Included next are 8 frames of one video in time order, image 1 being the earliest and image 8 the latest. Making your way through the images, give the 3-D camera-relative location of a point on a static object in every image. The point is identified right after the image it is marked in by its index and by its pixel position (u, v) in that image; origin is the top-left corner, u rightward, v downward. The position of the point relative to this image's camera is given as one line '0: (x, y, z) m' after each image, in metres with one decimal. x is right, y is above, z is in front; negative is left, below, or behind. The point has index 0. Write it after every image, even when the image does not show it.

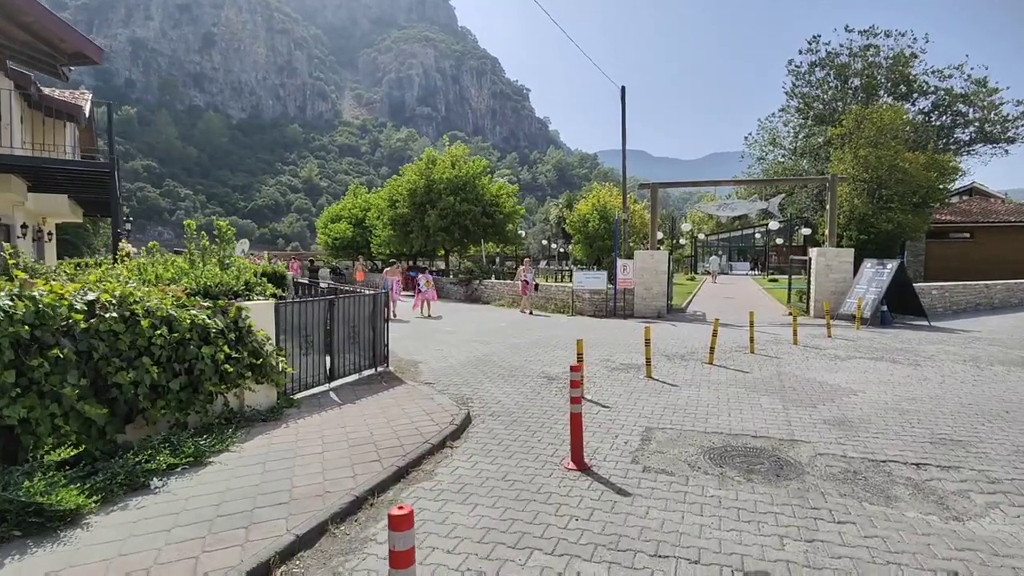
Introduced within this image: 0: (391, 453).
0: (-1.1, -1.5, +5.1) m
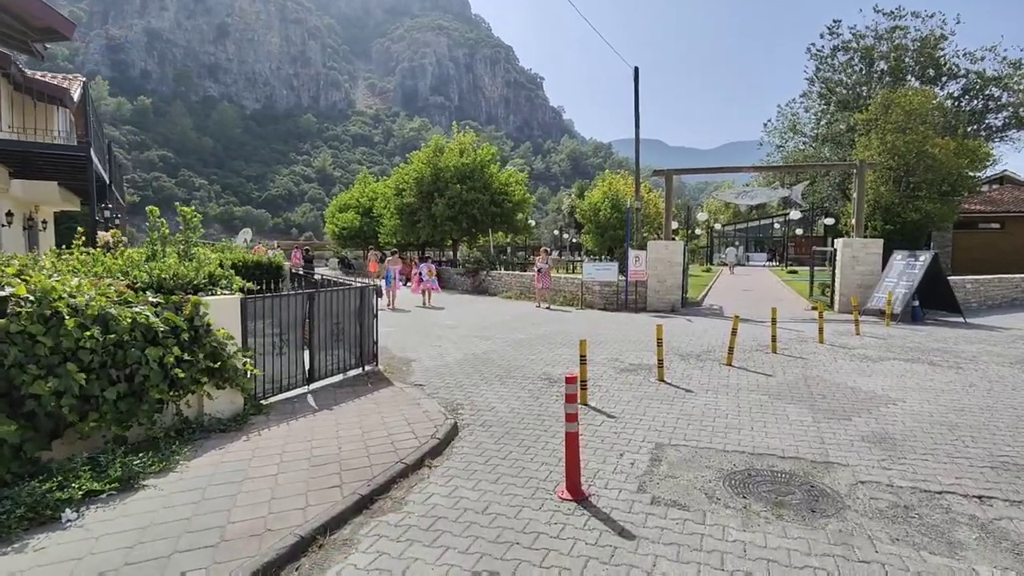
0: (-1.2, -1.5, +4.4) m
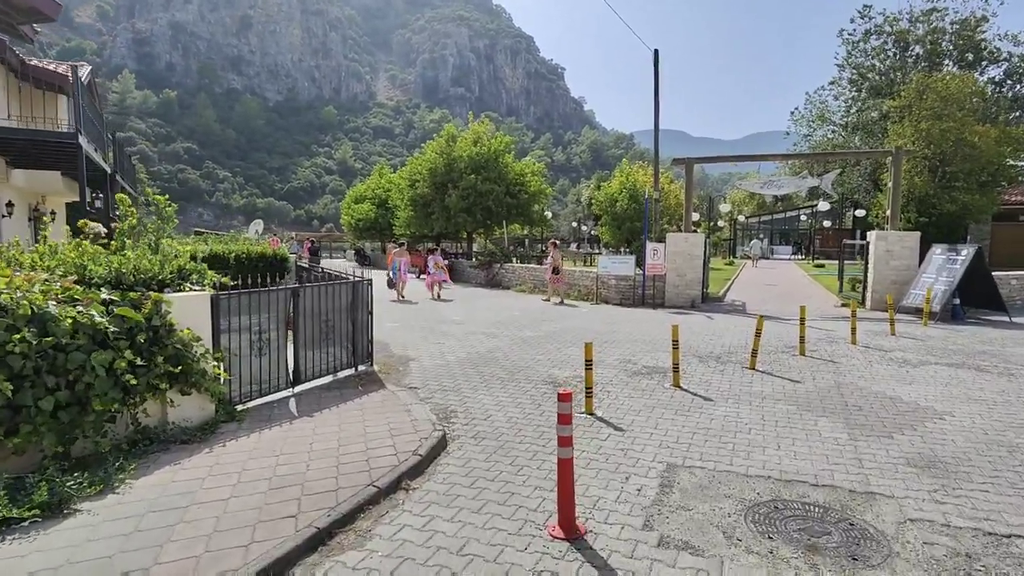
0: (-1.3, -1.5, +3.8) m
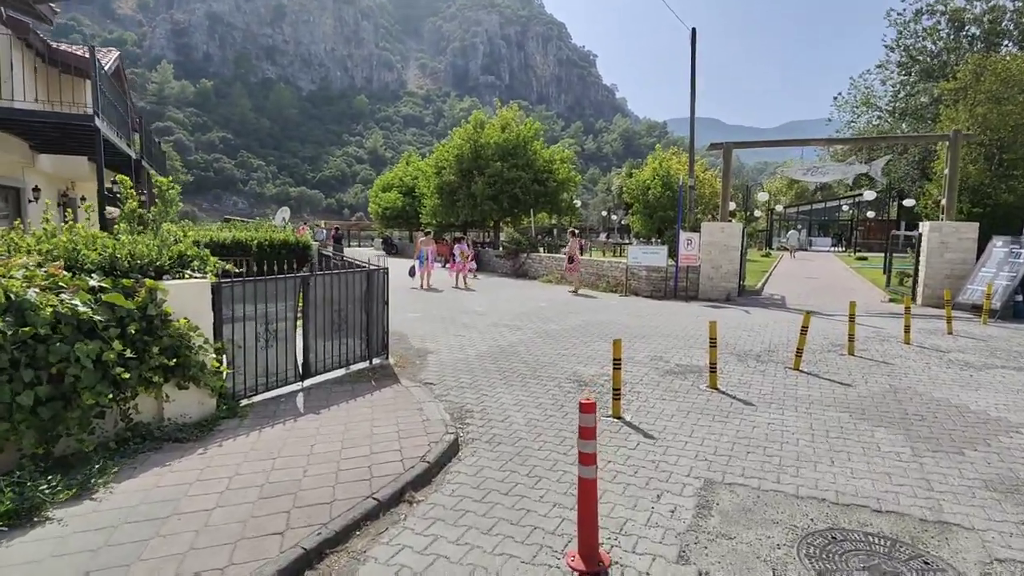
0: (-1.2, -1.4, +3.4) m
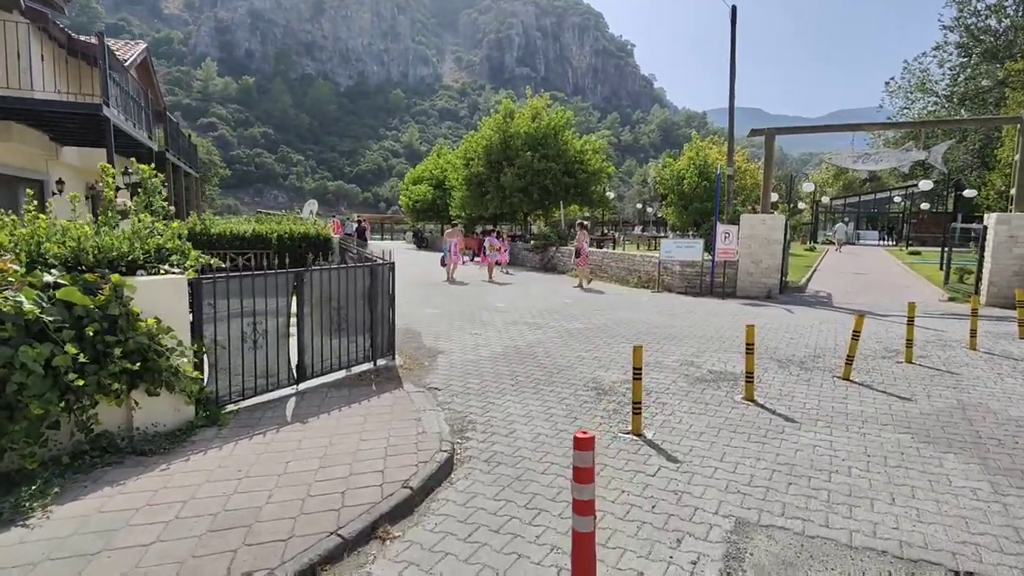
0: (-1.3, -1.4, +2.9) m
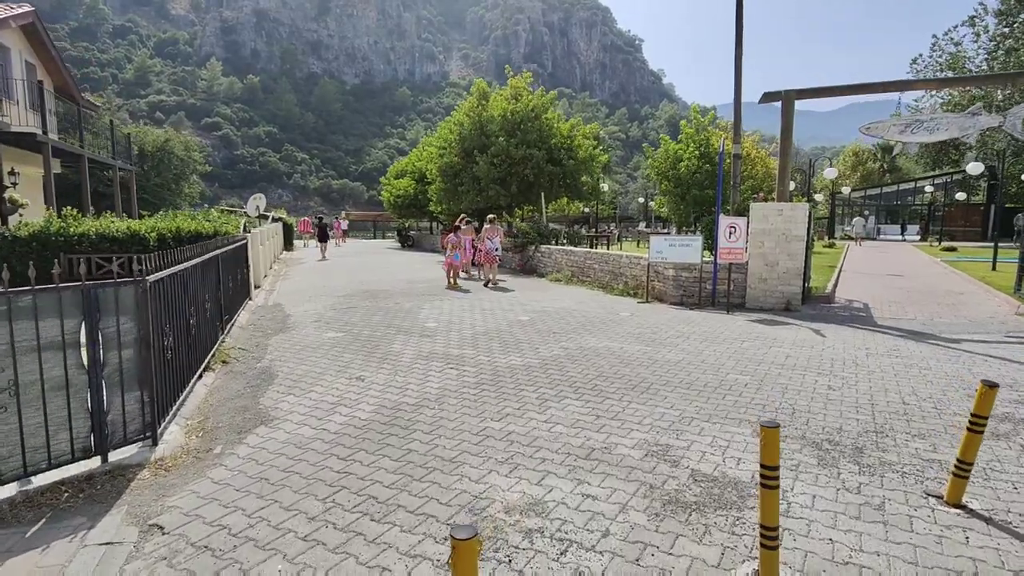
0: (-2.6, -1.7, -0.1) m
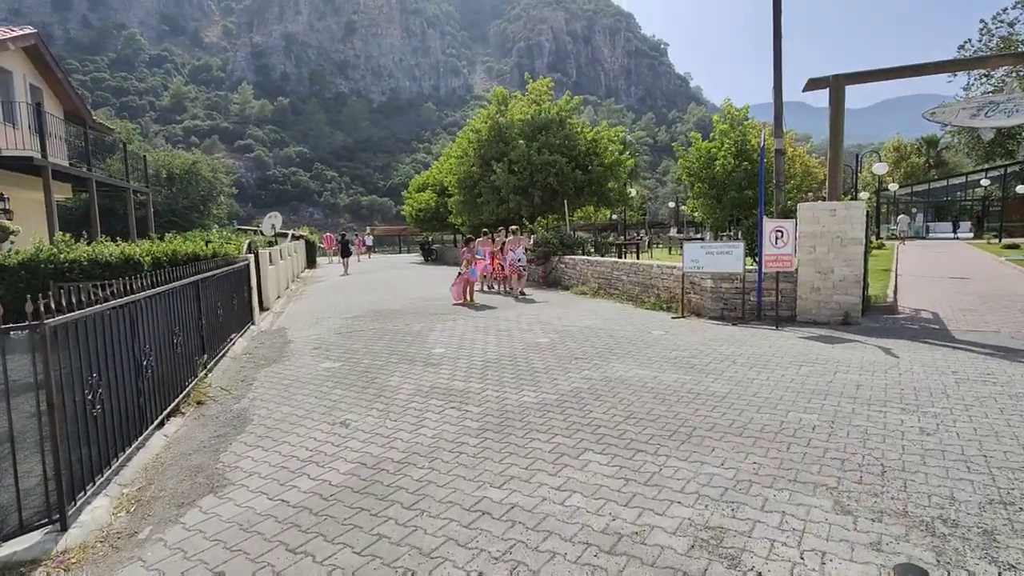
0: (-2.8, -1.9, -1.1) m
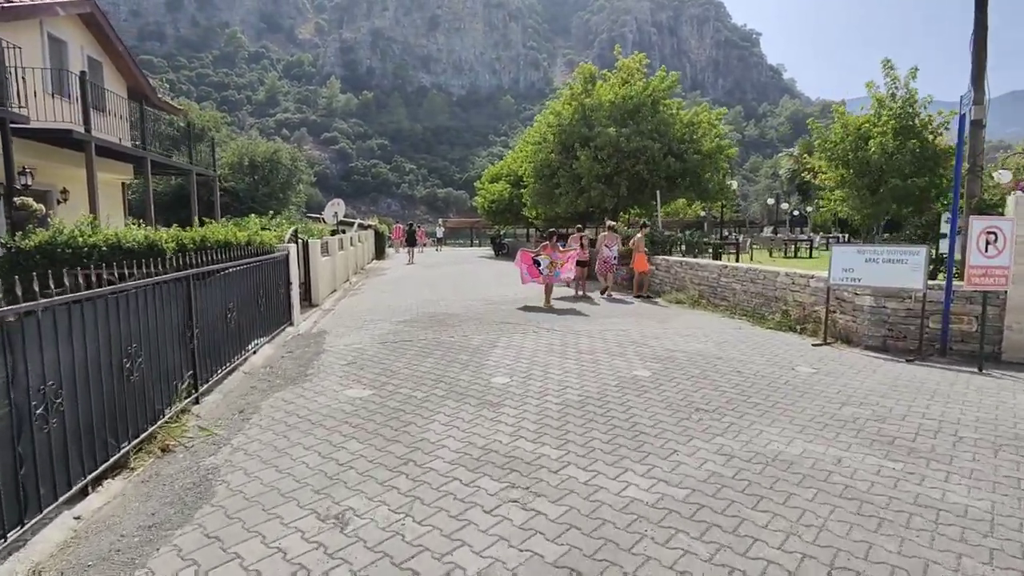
0: (-3.0, -2.0, -2.9) m
